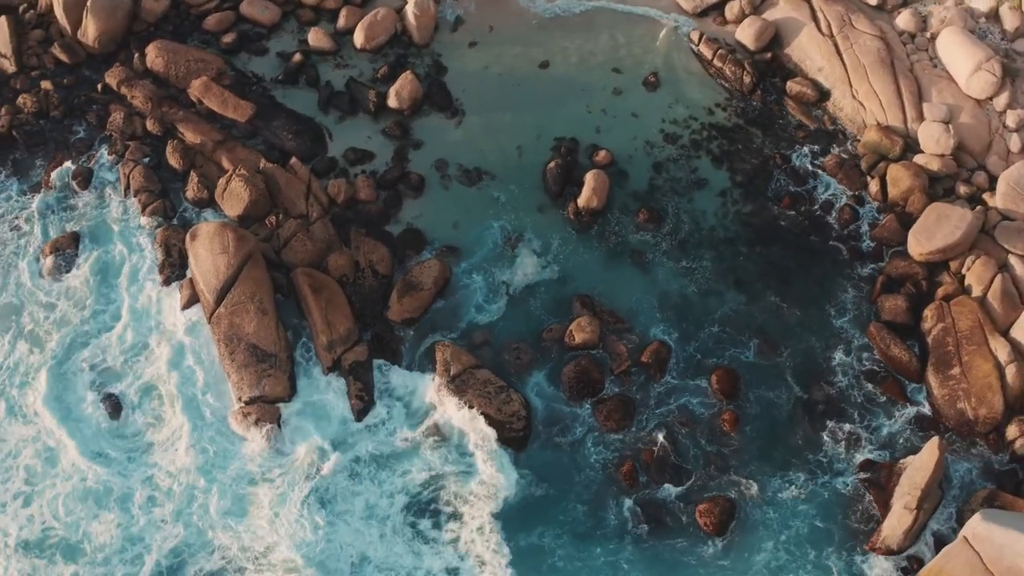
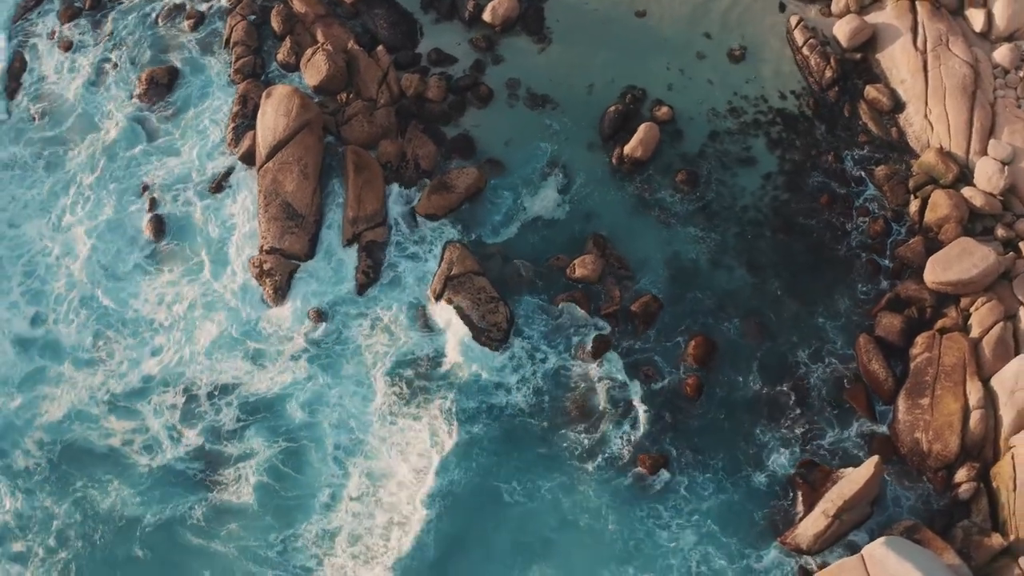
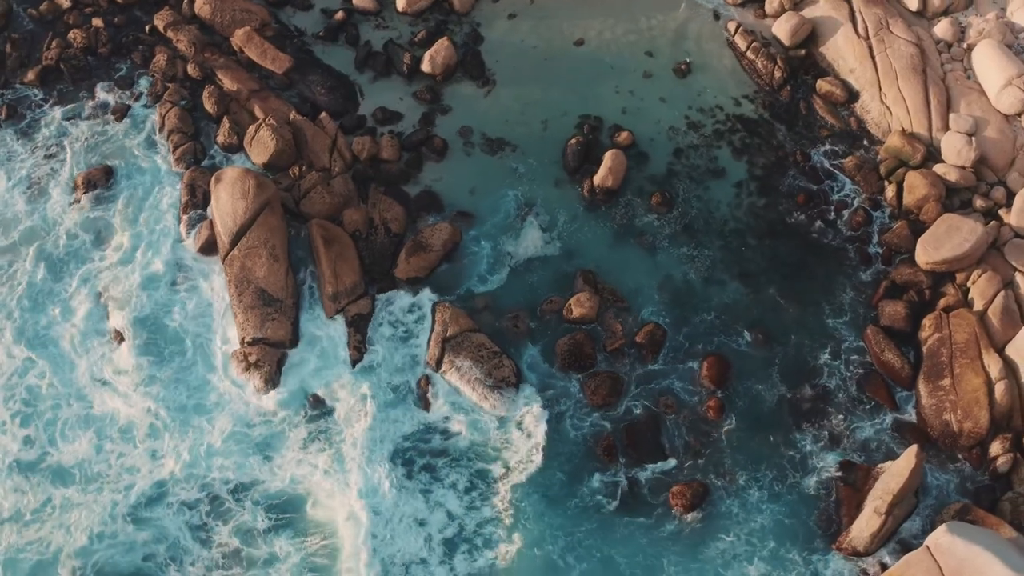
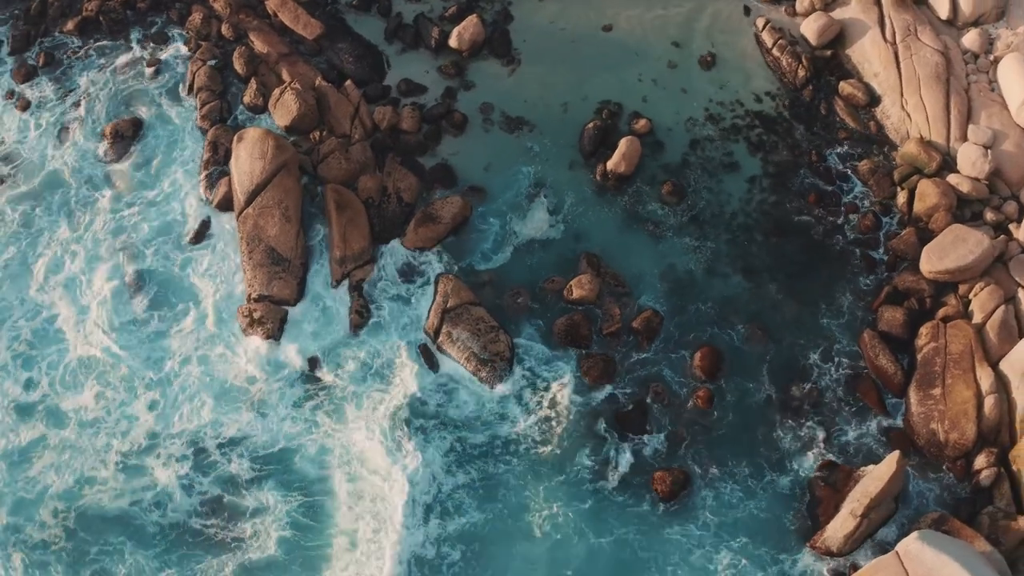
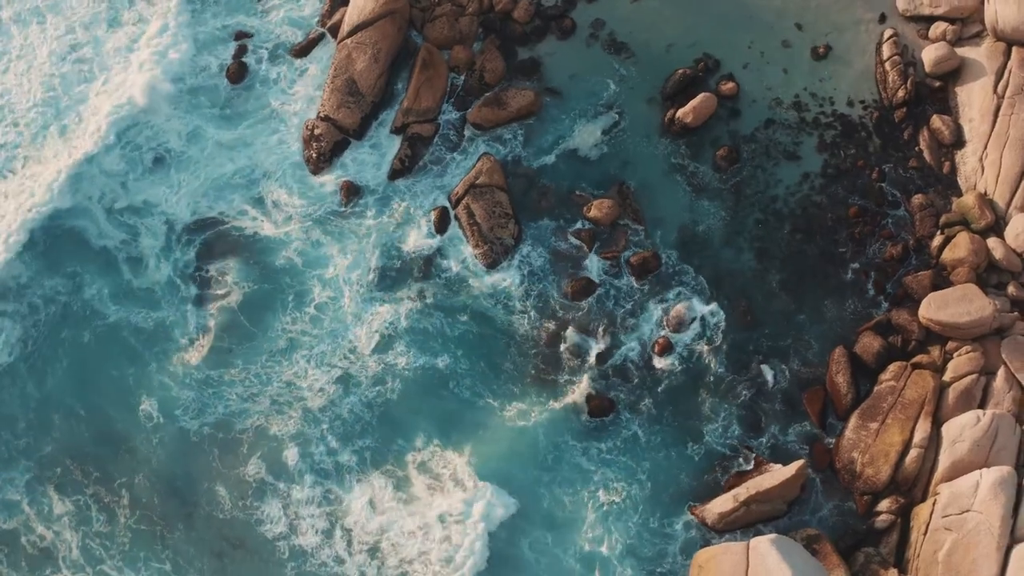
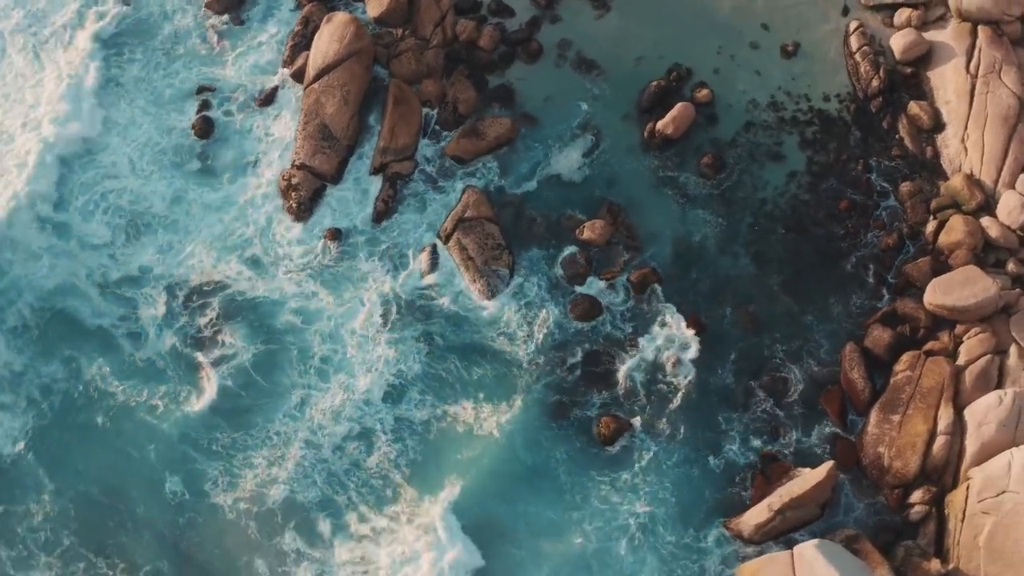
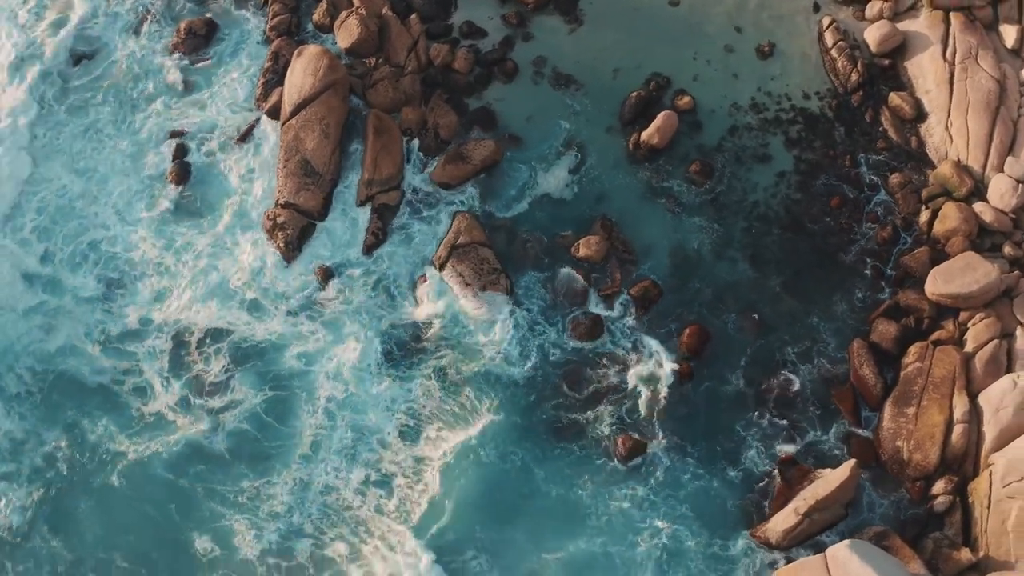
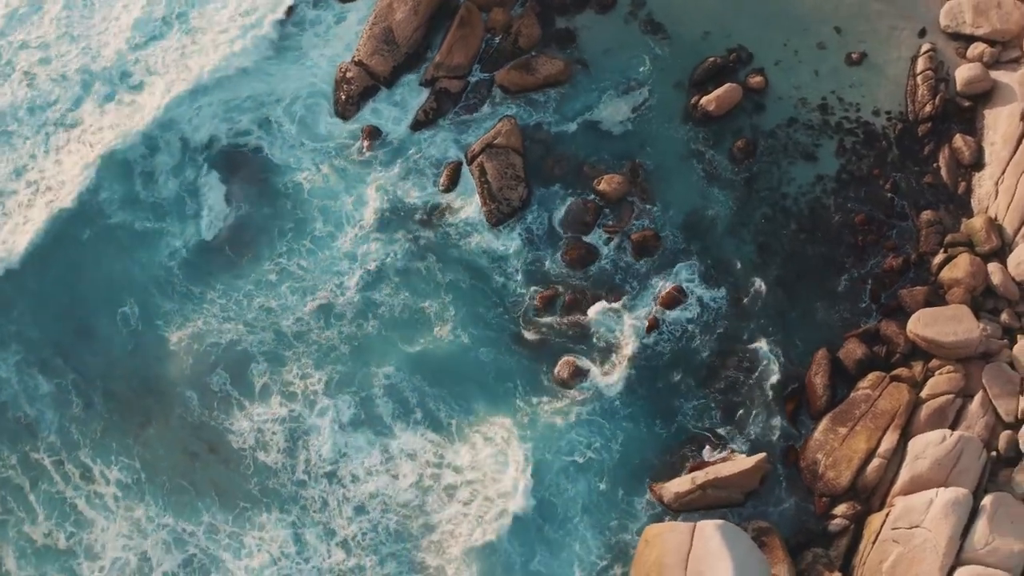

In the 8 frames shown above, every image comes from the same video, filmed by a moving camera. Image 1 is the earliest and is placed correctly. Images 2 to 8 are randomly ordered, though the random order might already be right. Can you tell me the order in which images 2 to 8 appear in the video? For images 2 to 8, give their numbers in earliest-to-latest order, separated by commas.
3, 4, 2, 7, 6, 5, 8
